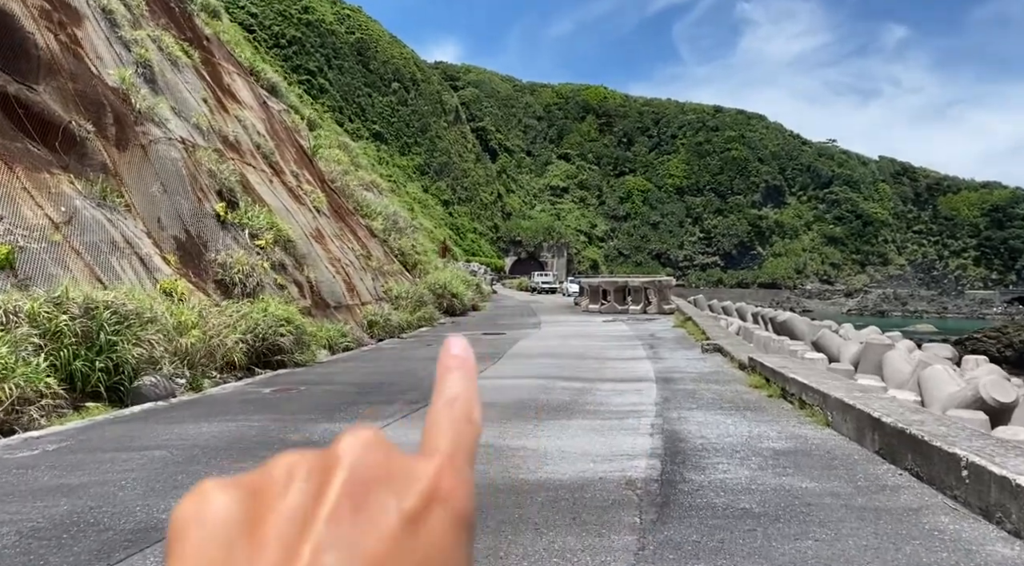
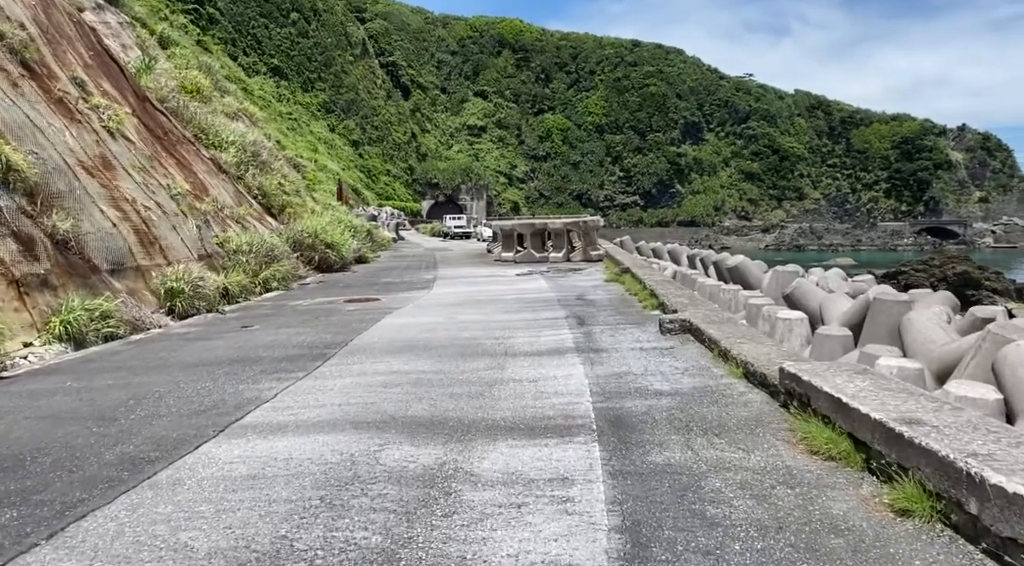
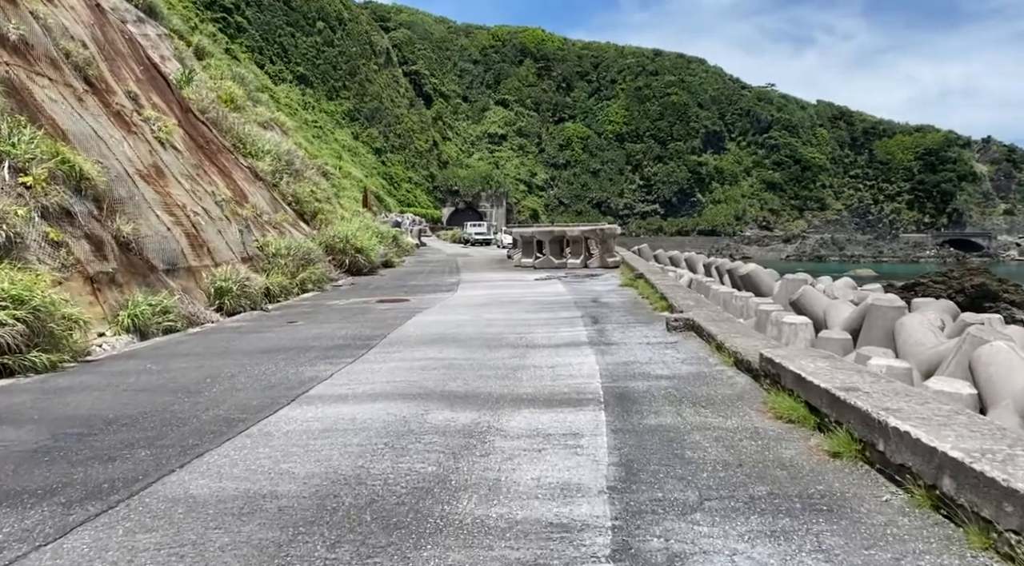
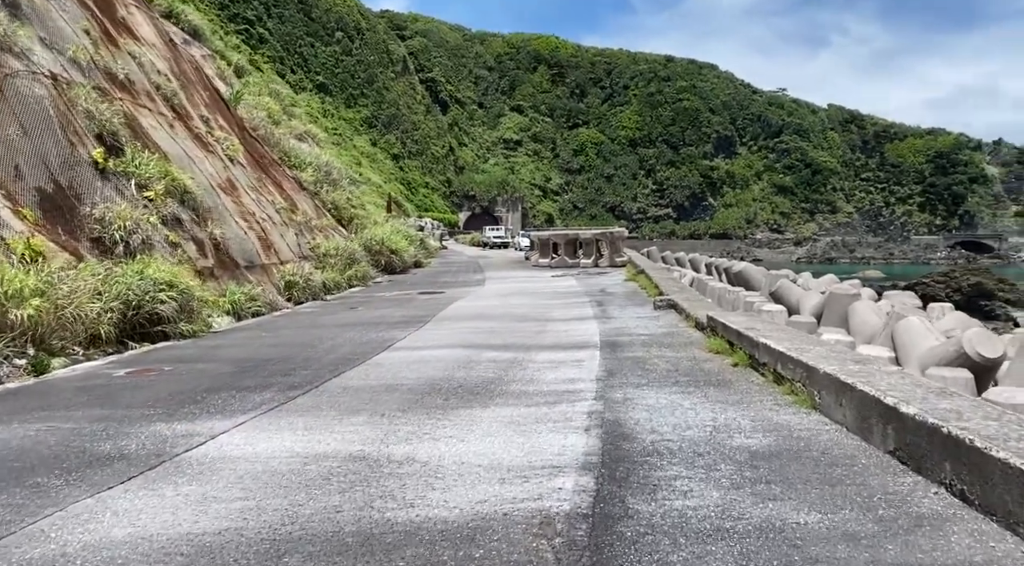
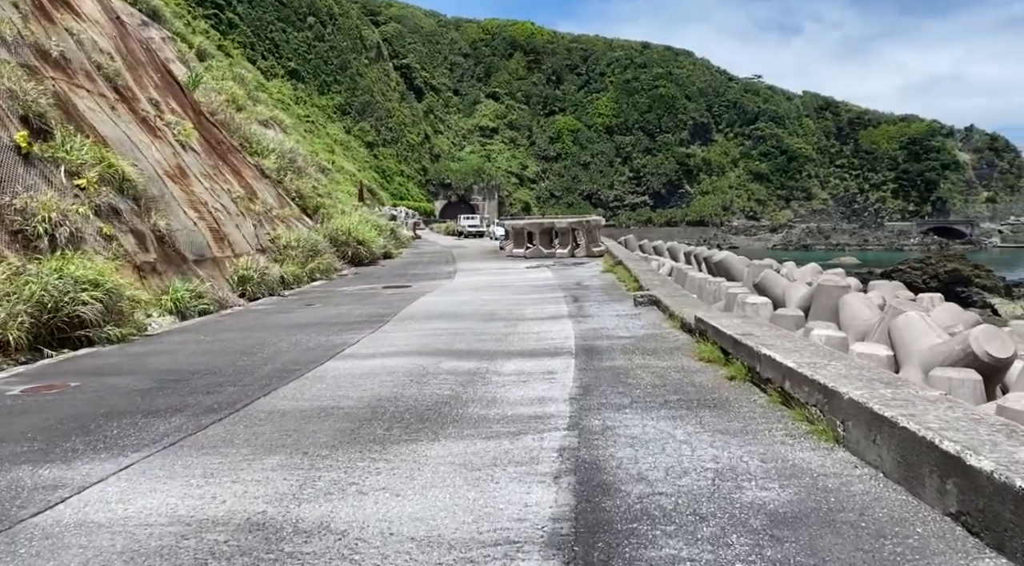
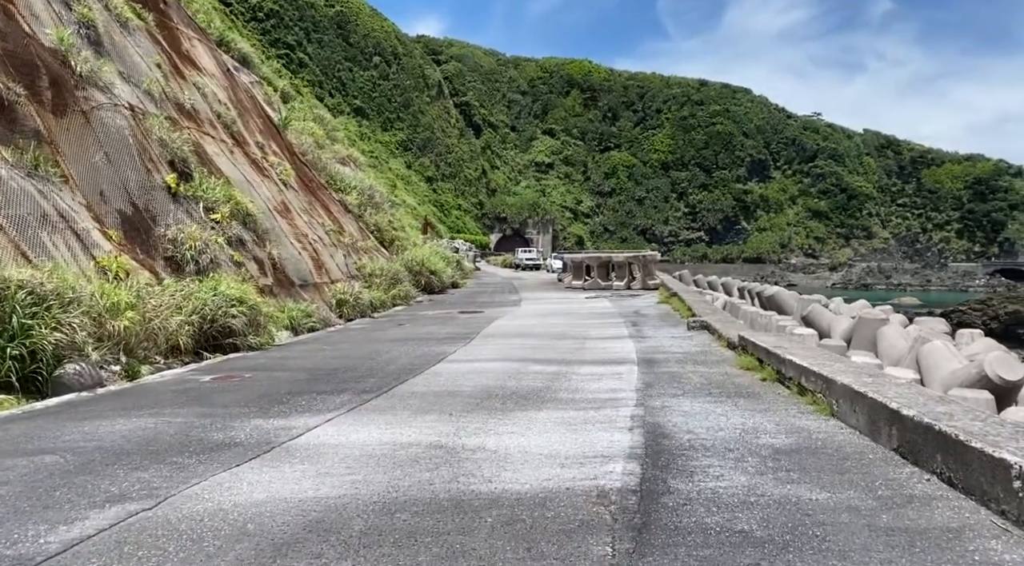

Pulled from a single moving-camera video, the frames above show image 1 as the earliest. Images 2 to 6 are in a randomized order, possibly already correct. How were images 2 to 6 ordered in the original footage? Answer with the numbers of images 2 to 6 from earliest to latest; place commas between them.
6, 4, 5, 3, 2
